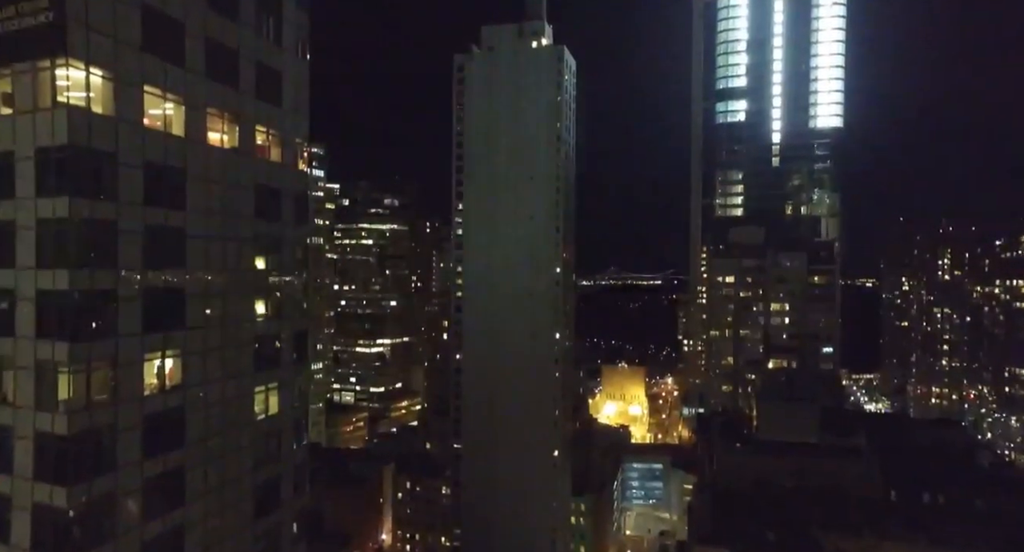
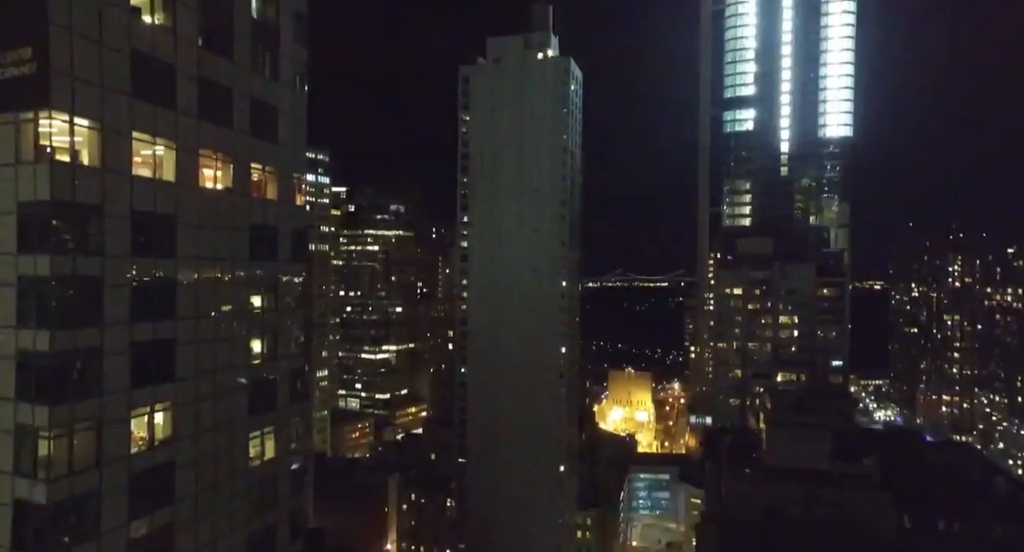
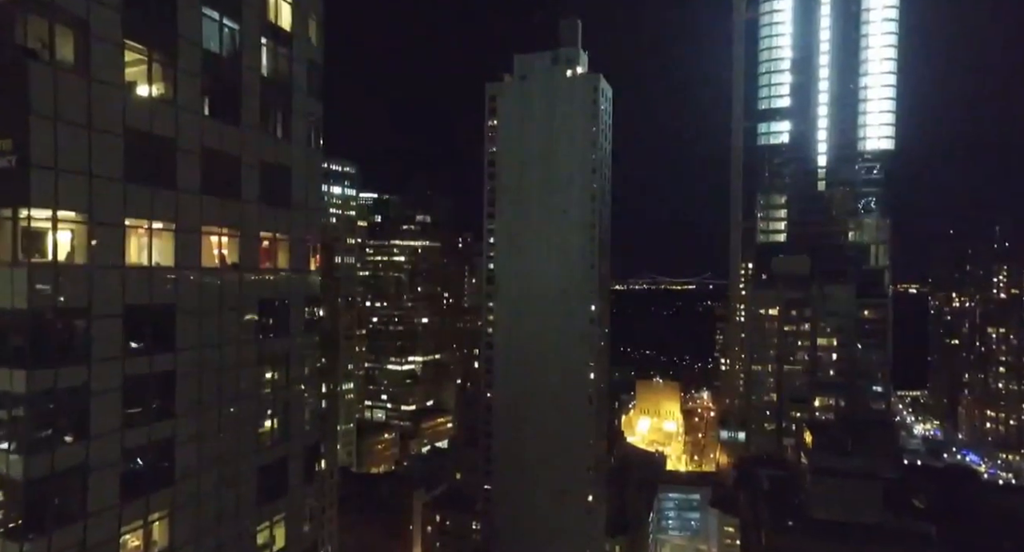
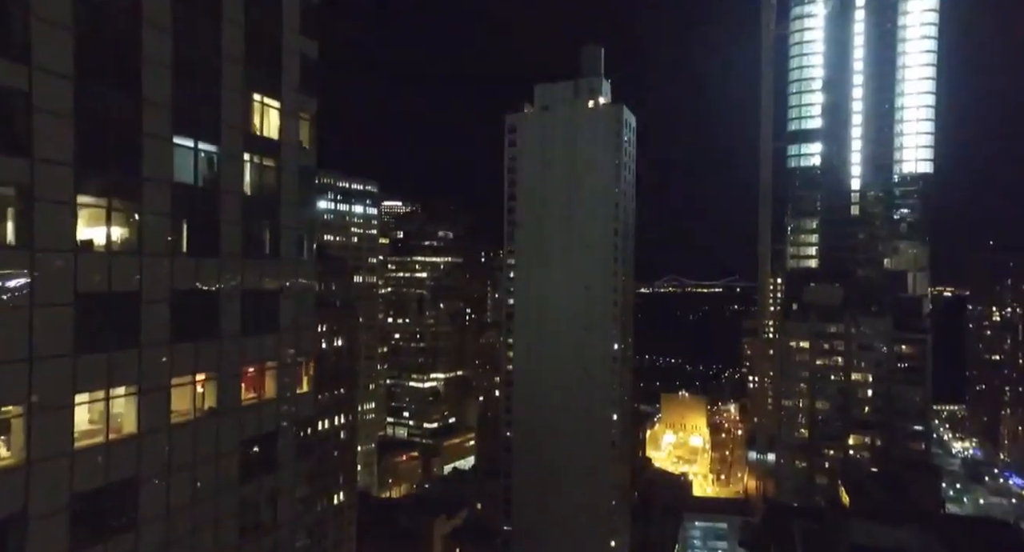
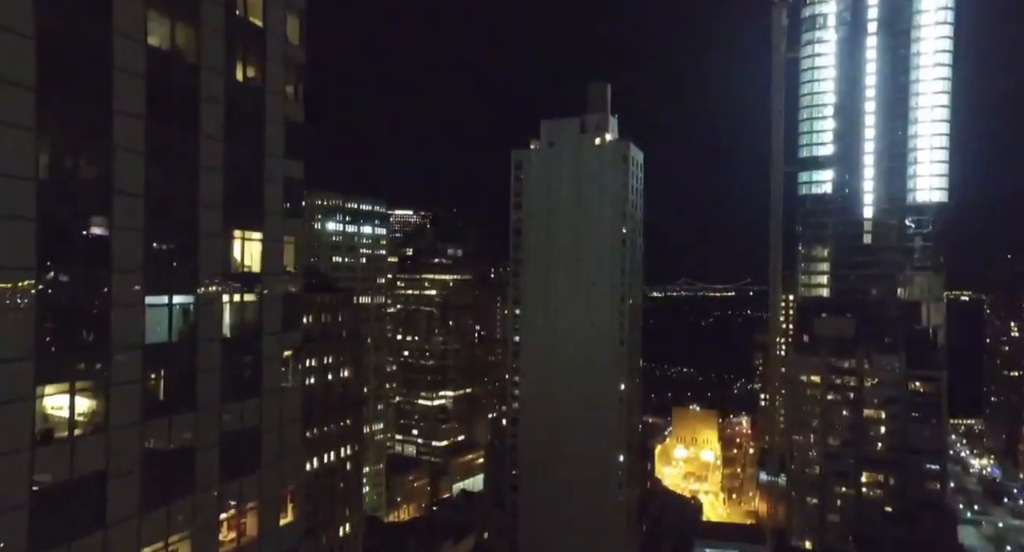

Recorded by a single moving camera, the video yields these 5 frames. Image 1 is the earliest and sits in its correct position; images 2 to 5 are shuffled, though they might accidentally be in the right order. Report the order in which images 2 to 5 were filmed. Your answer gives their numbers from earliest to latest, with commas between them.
2, 3, 4, 5
